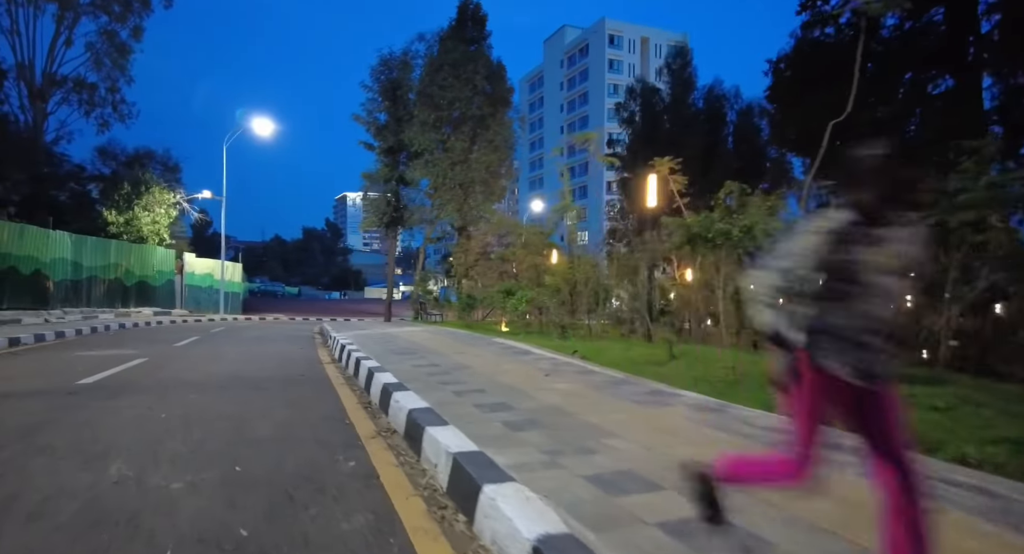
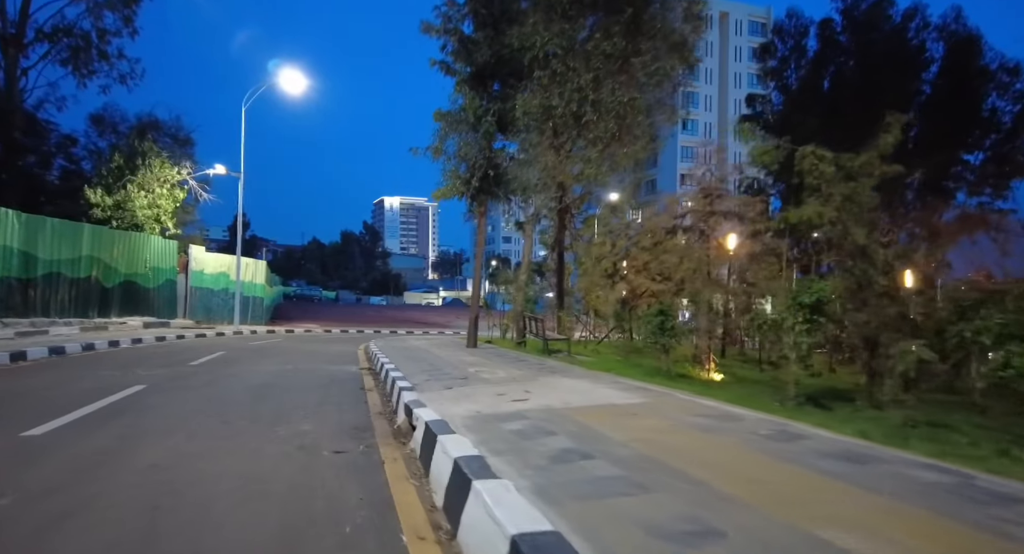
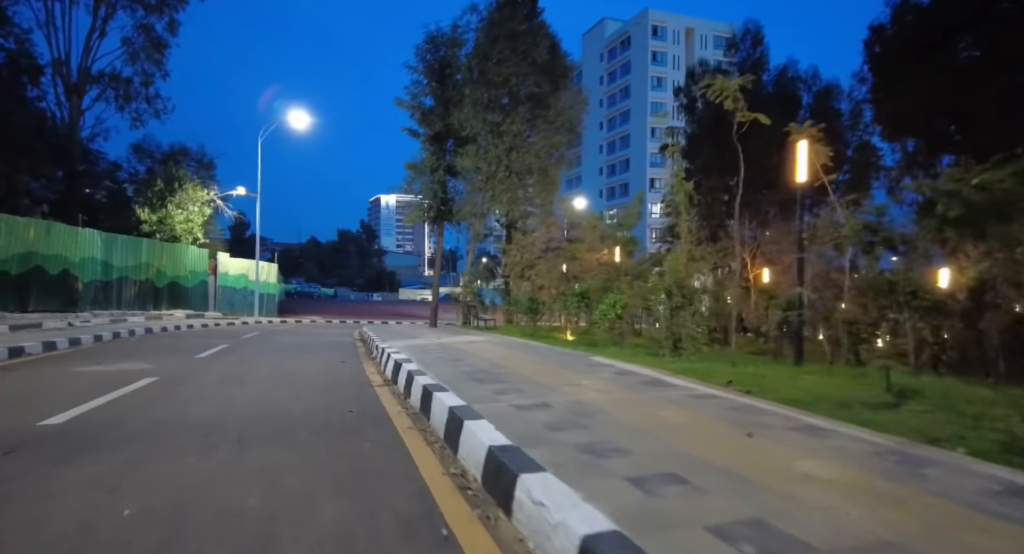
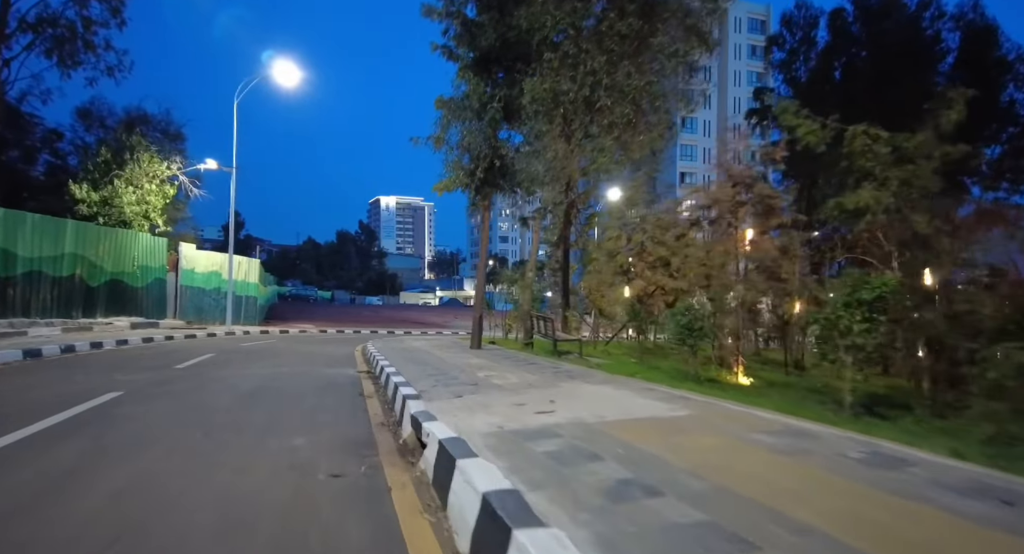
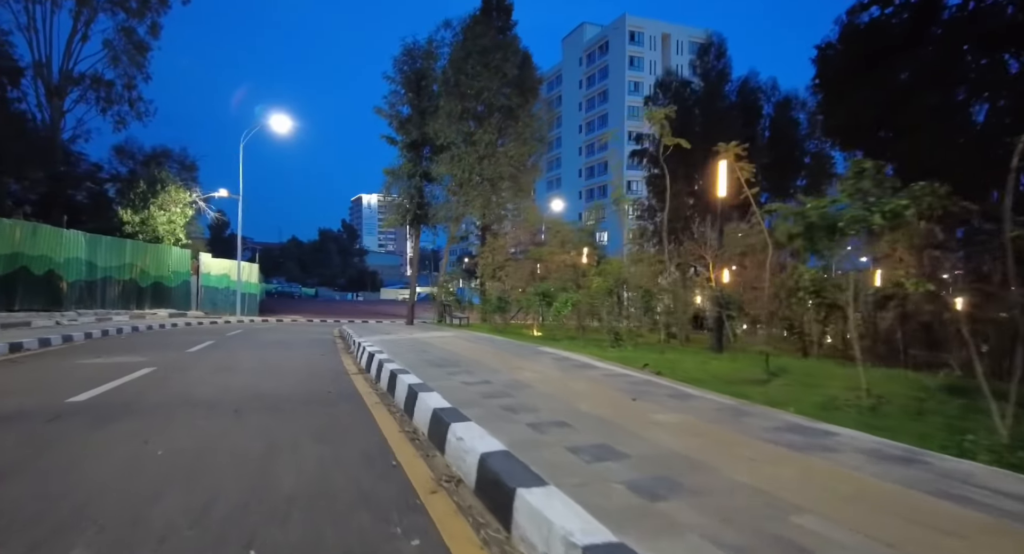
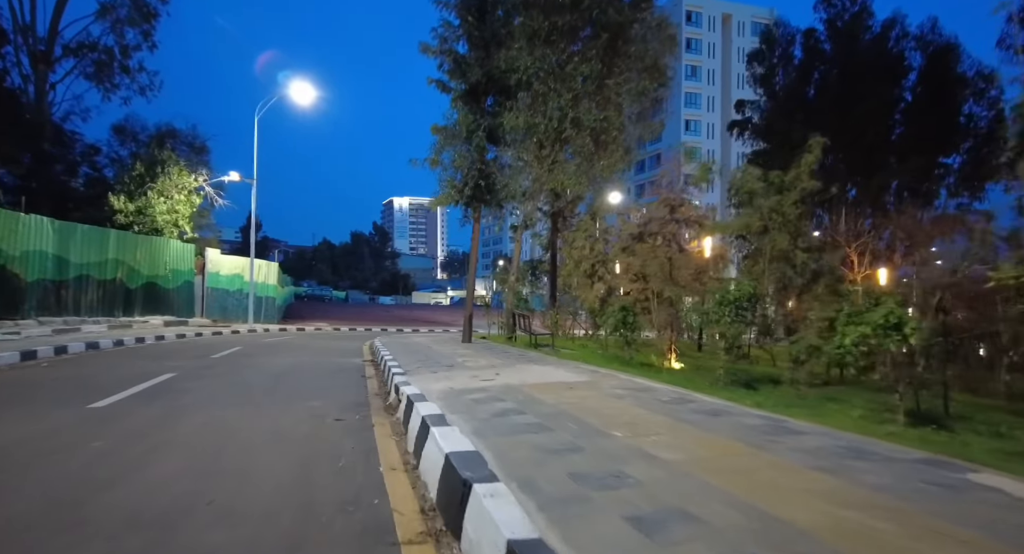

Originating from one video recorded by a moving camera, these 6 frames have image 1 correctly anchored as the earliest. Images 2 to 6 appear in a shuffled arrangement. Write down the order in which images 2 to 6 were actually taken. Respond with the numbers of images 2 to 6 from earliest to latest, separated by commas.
5, 3, 6, 2, 4
